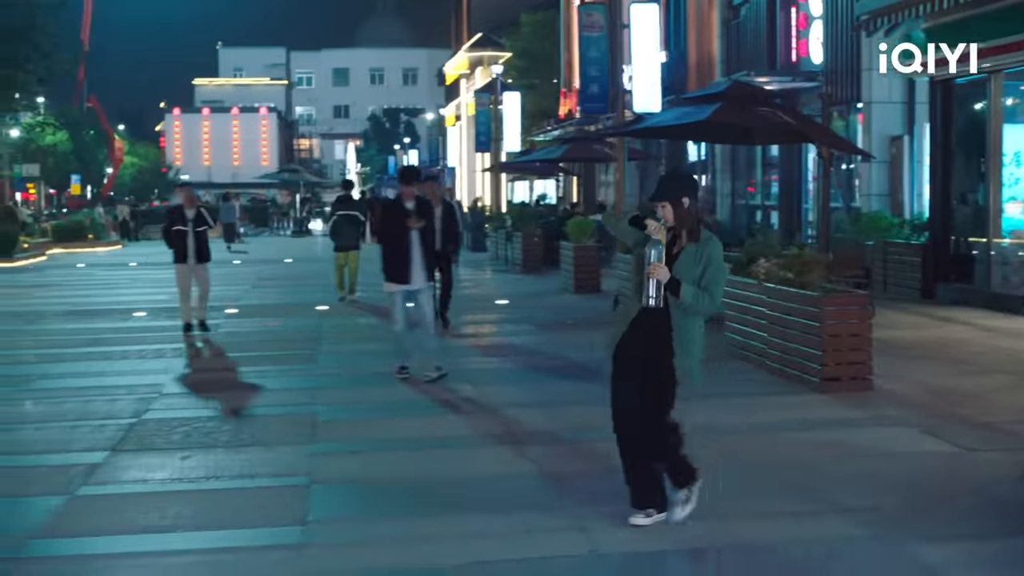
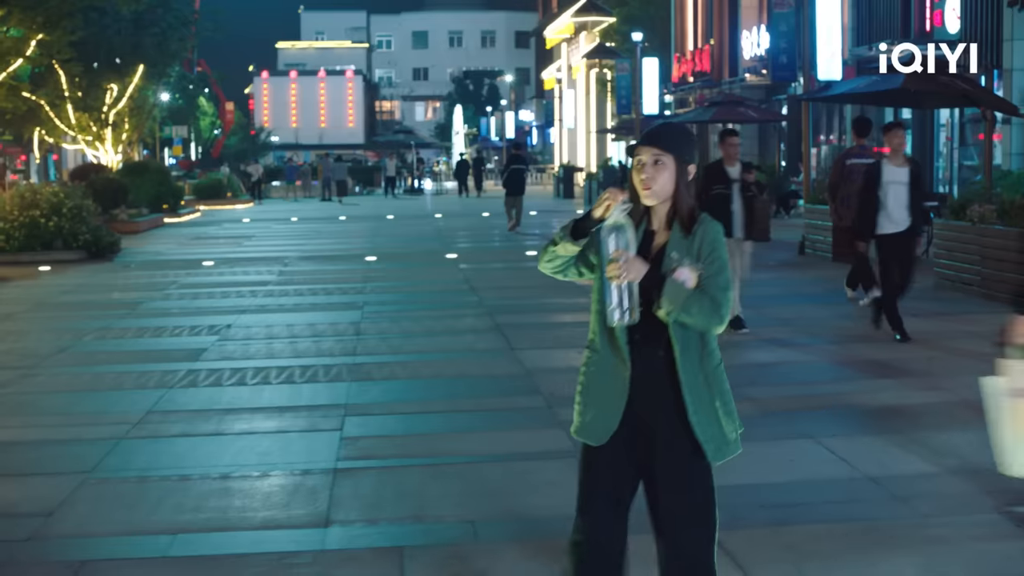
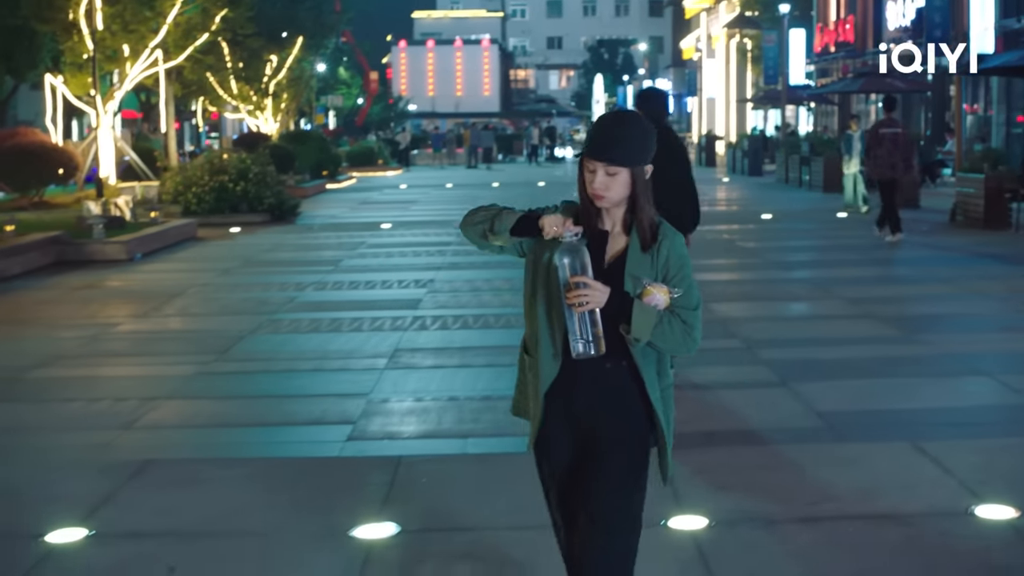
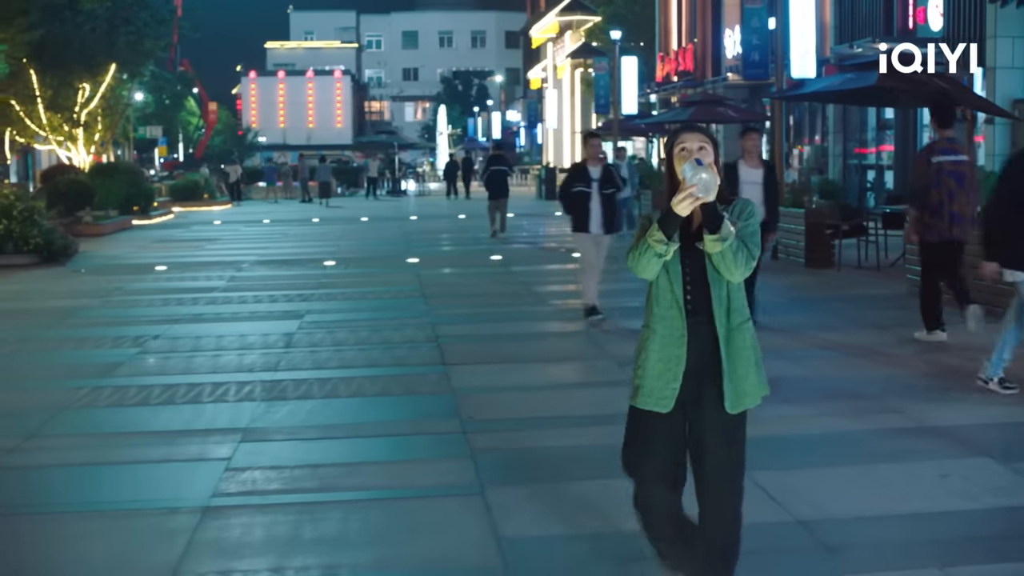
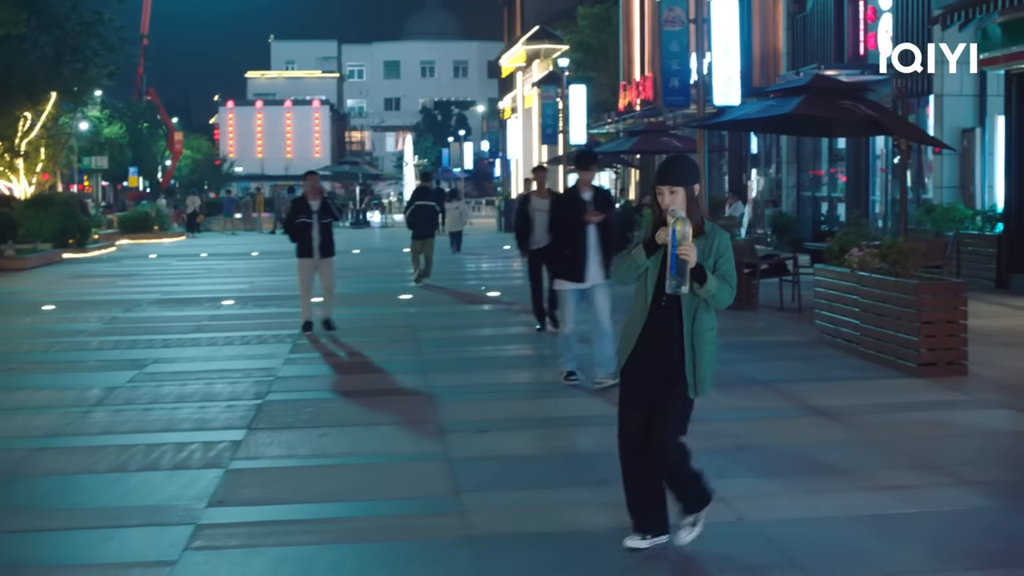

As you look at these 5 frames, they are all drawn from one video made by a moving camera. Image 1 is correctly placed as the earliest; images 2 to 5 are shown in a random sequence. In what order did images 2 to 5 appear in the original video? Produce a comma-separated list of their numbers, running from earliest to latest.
5, 4, 2, 3
